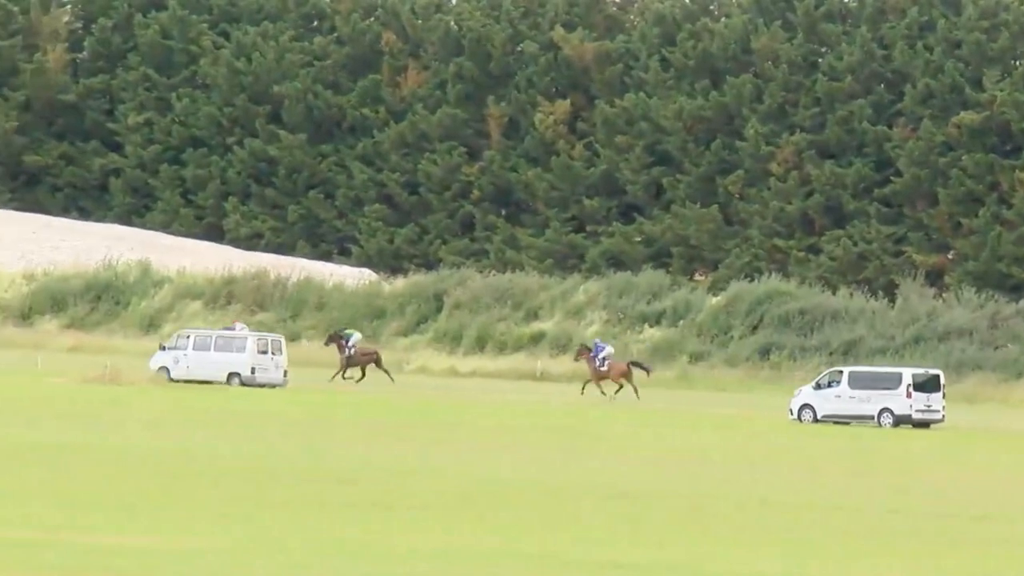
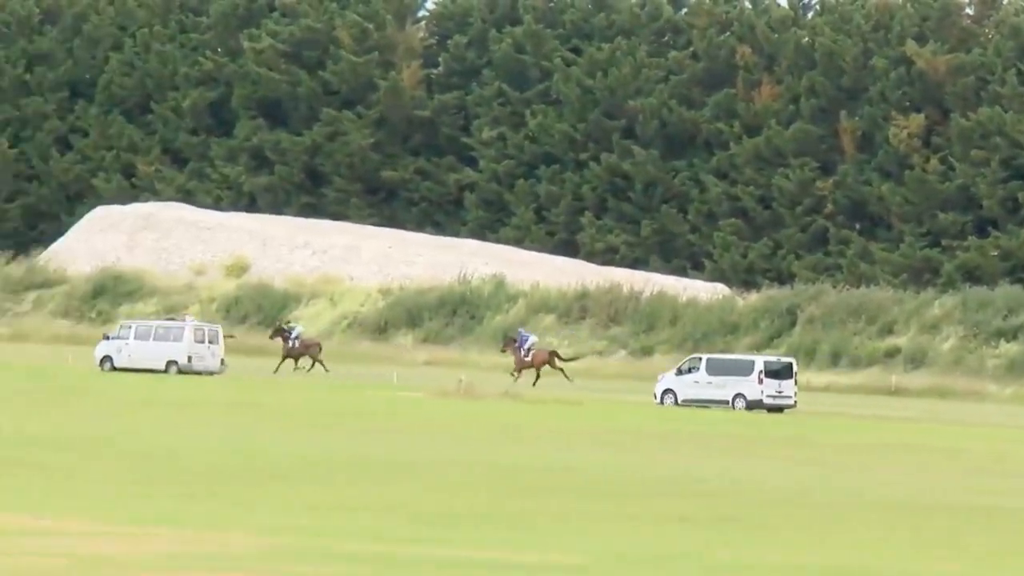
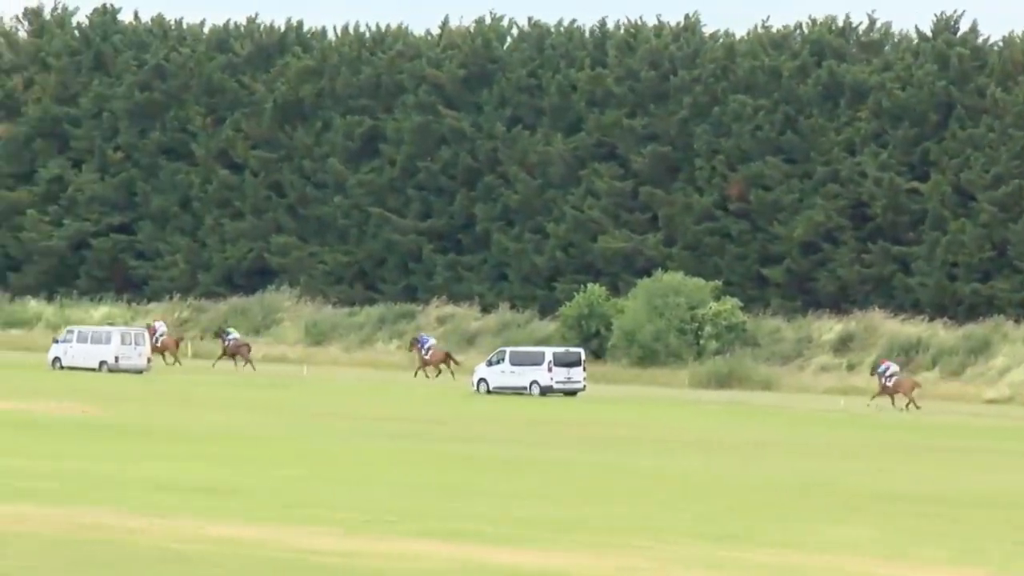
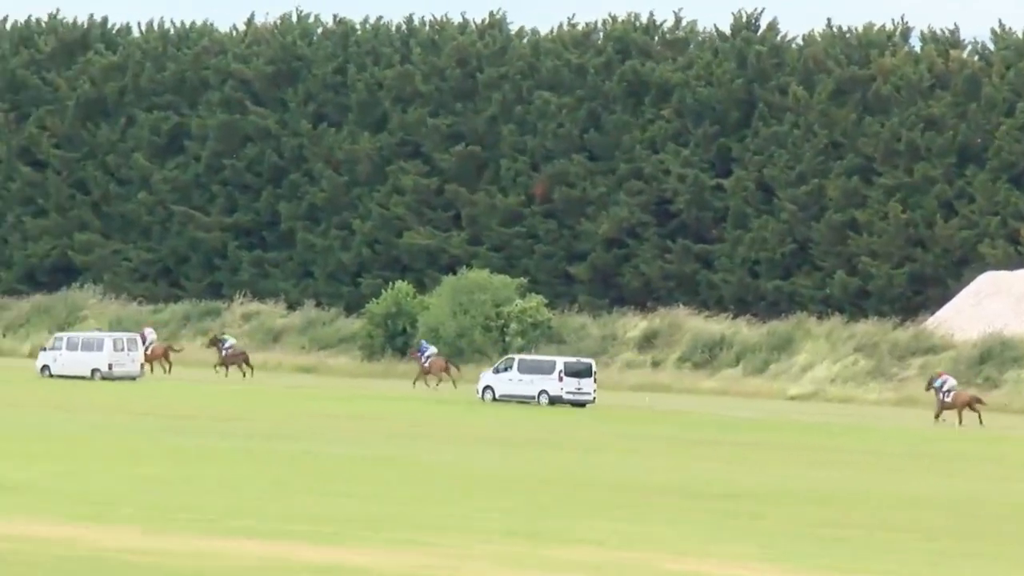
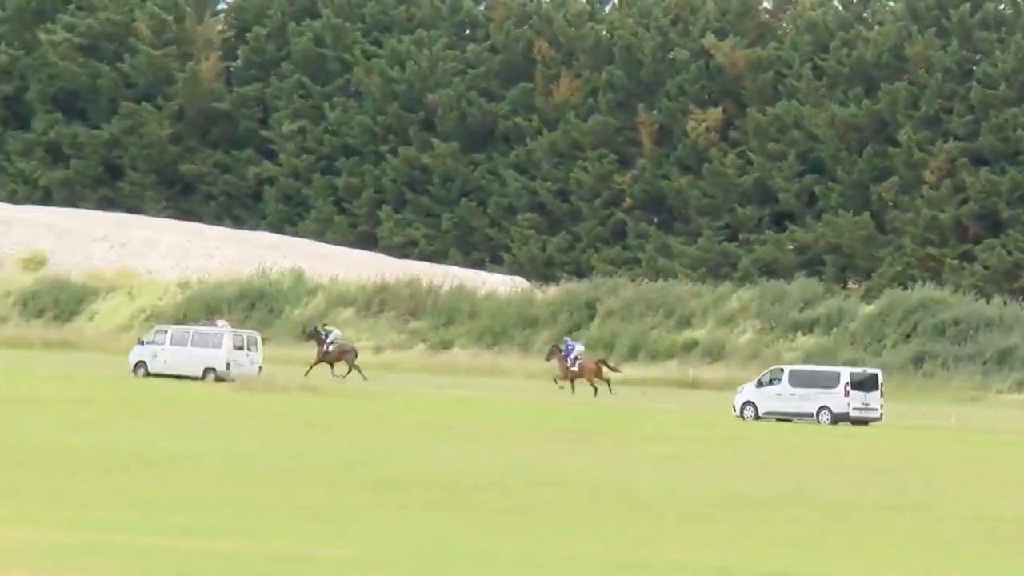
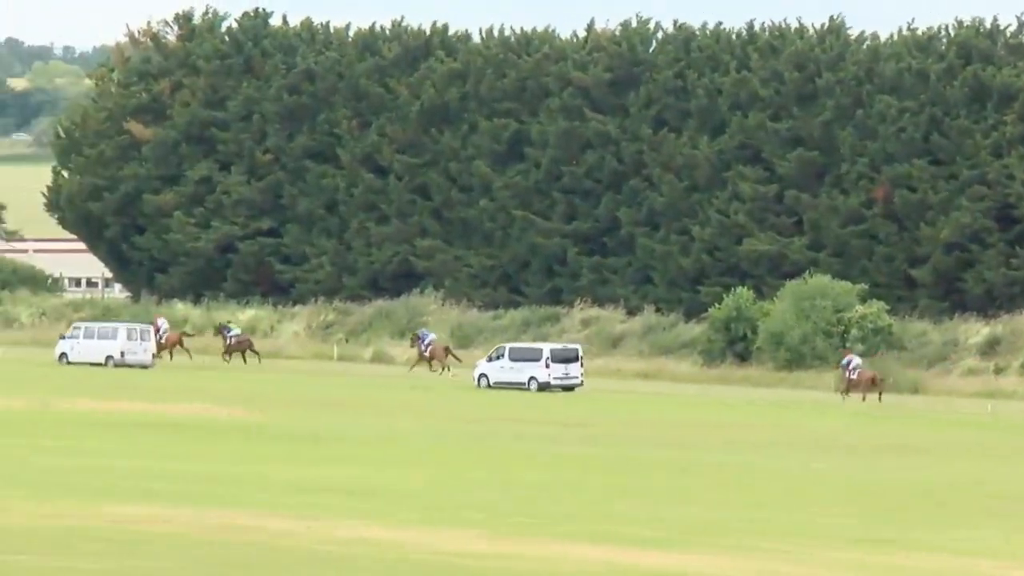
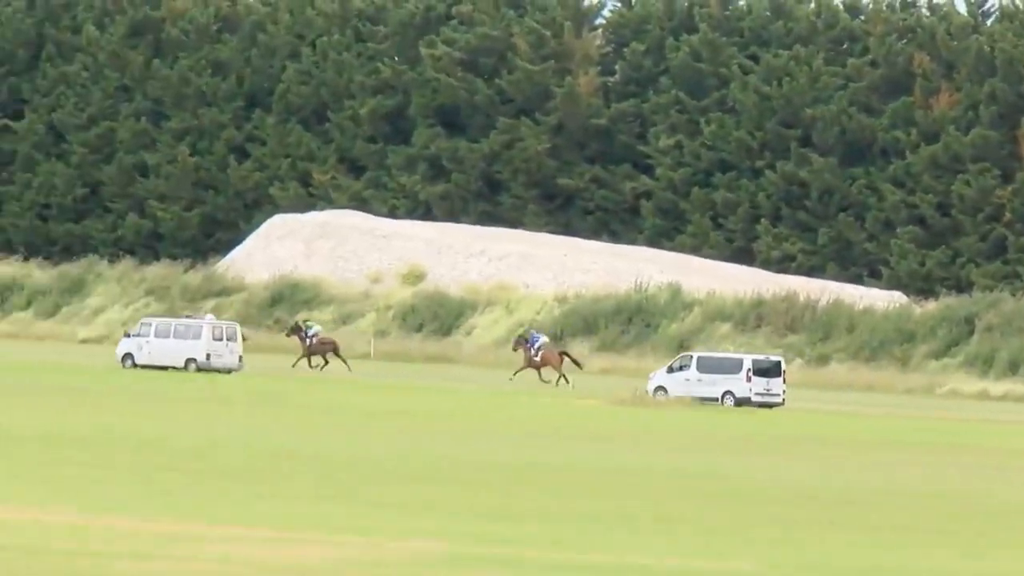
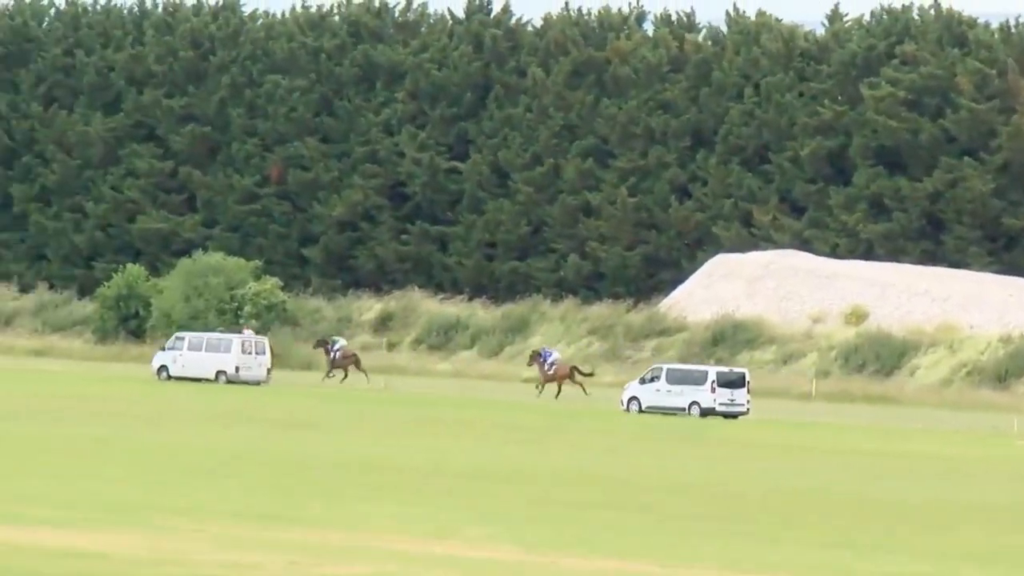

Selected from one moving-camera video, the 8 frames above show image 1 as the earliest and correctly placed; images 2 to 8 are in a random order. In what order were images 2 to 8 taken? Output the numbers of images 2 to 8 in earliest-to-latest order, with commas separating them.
5, 2, 7, 8, 4, 3, 6
